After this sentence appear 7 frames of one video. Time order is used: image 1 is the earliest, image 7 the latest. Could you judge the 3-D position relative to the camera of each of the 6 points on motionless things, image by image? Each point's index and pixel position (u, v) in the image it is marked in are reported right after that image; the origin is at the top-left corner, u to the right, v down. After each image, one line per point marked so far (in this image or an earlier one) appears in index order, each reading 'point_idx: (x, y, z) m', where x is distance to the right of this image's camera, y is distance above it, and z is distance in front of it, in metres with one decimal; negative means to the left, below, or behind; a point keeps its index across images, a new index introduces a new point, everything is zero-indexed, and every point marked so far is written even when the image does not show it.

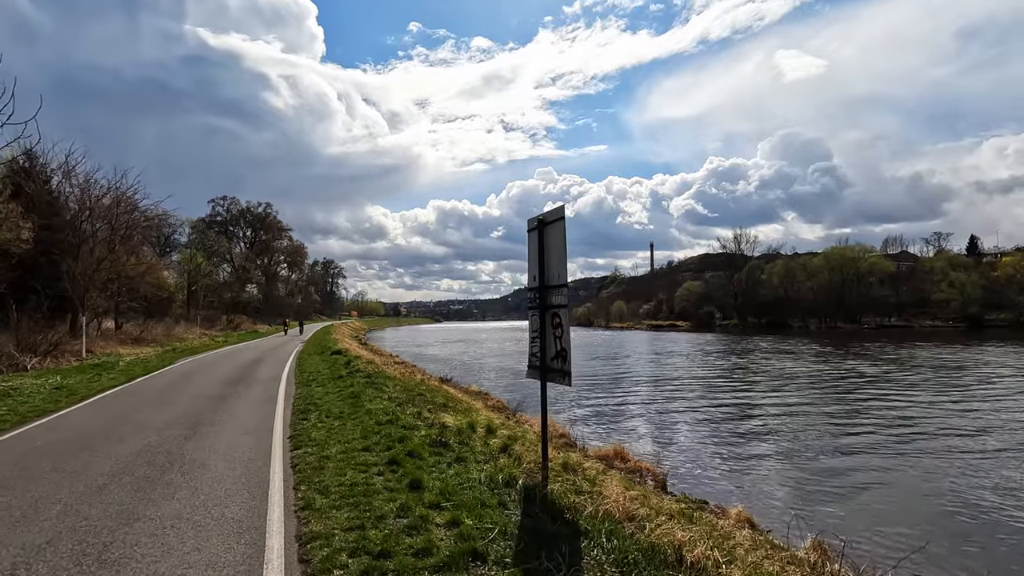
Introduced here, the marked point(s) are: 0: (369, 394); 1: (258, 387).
0: (-2.7, -2.1, +11.9) m
1: (-5.5, -2.2, +13.3) m
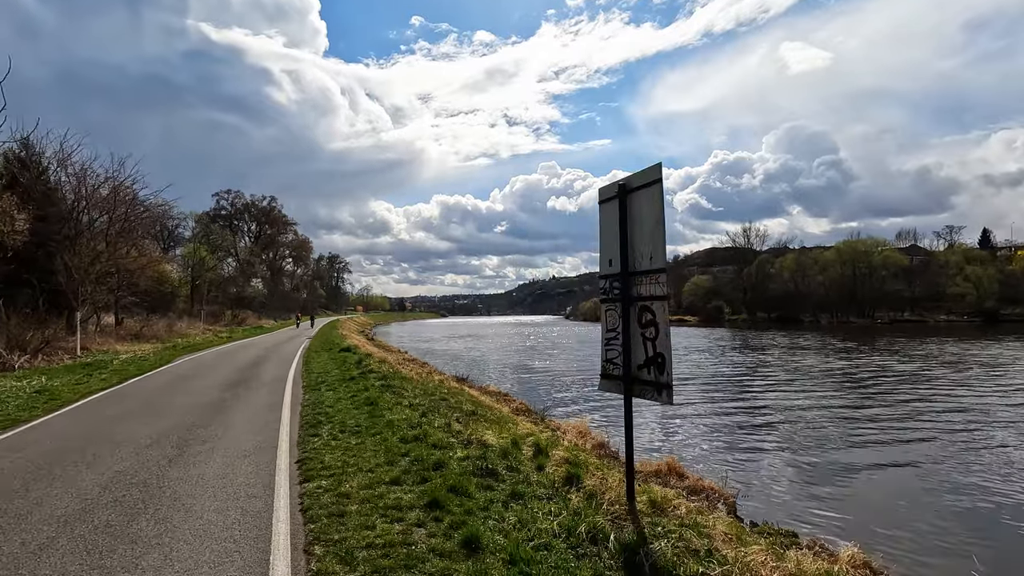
0: (-2.1, -1.9, +10.4) m
1: (-4.9, -2.0, +11.9) m
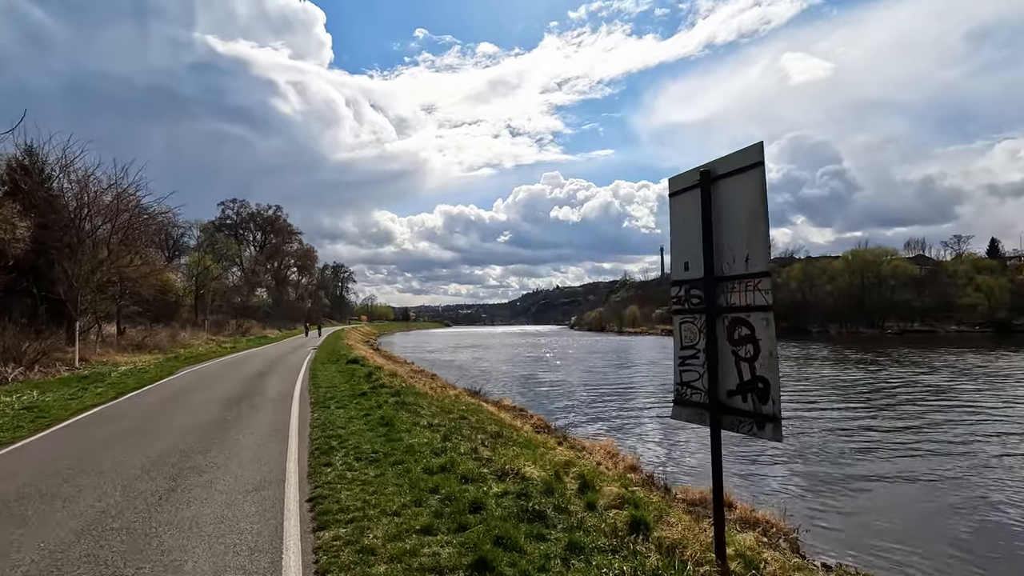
0: (-1.7, -2.1, +9.5) m
1: (-4.4, -2.2, +11.1) m
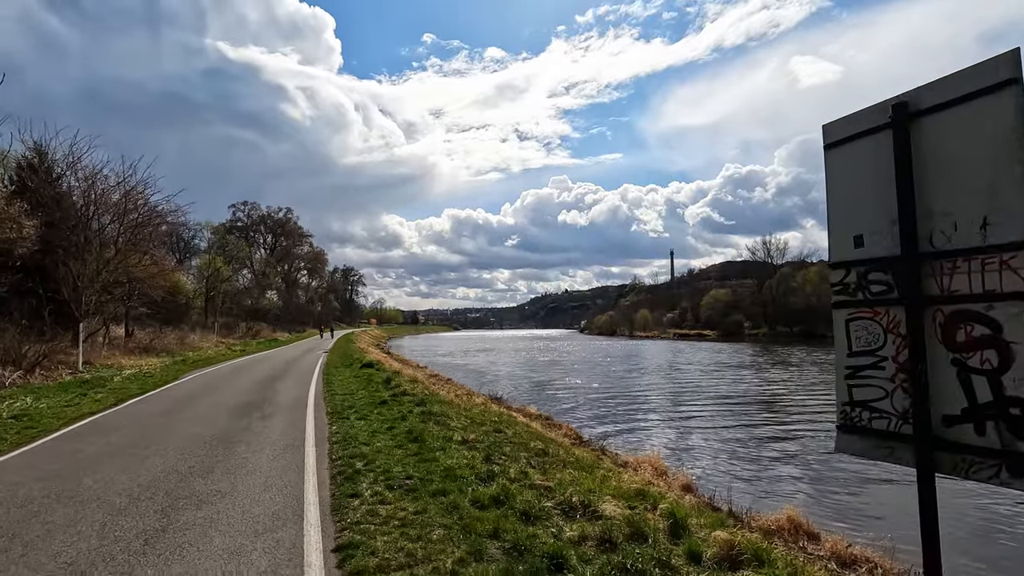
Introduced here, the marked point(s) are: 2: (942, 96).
0: (-1.1, -2.0, +8.4) m
1: (-3.8, -2.1, +9.9) m
2: (+1.9, +0.9, +2.8) m
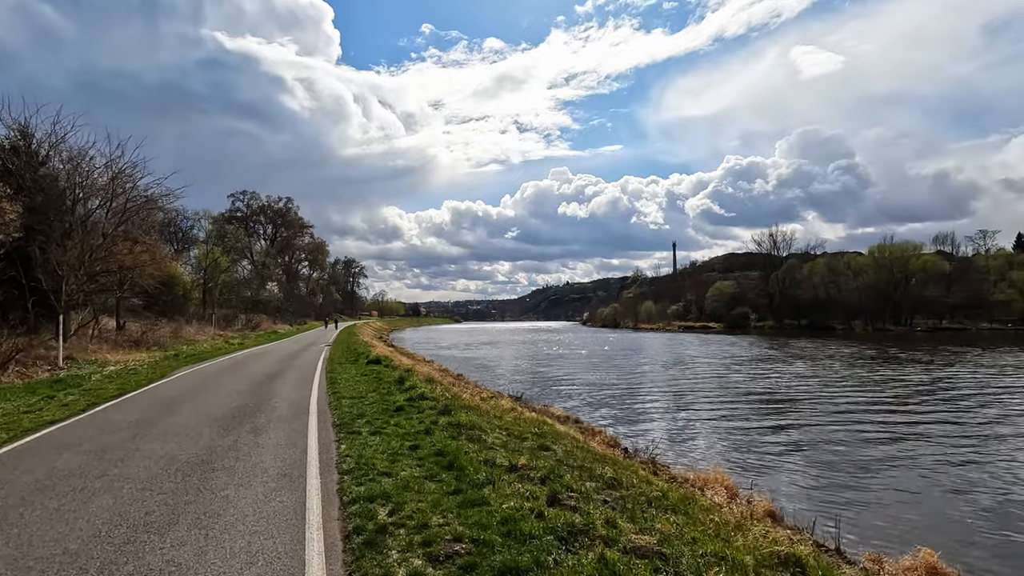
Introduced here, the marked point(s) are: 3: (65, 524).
0: (-0.4, -1.8, +6.5) m
1: (-3.2, -1.9, +8.1) m
2: (+2.6, +1.0, +0.9) m
3: (-3.4, -1.8, +4.7) m
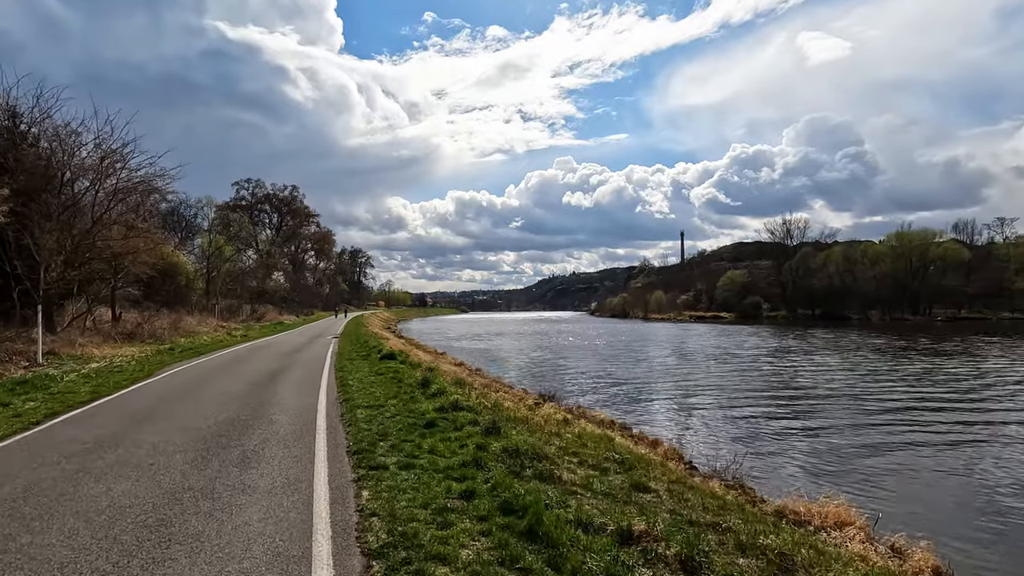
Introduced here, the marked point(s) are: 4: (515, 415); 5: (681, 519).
0: (+0.3, -1.6, +4.4) m
1: (-2.4, -1.7, +6.0) m
2: (+3.3, +1.1, -1.4) m
3: (-2.6, -1.6, +2.5) m
4: (+0.1, -1.8, +8.7) m
5: (+1.4, -1.7, +4.6) m
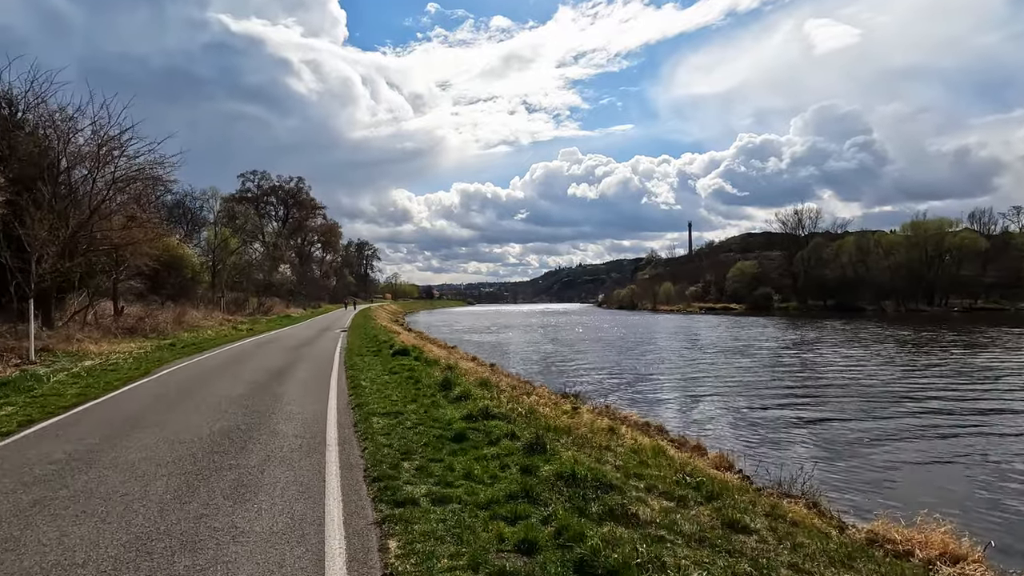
0: (+0.8, -1.6, +3.2) m
1: (-1.9, -1.6, +4.8) m
2: (+3.7, +1.1, -2.6) m
3: (-2.2, -1.6, +1.4) m
4: (+0.5, -1.6, +7.5) m
5: (+1.8, -1.7, +3.4) m
